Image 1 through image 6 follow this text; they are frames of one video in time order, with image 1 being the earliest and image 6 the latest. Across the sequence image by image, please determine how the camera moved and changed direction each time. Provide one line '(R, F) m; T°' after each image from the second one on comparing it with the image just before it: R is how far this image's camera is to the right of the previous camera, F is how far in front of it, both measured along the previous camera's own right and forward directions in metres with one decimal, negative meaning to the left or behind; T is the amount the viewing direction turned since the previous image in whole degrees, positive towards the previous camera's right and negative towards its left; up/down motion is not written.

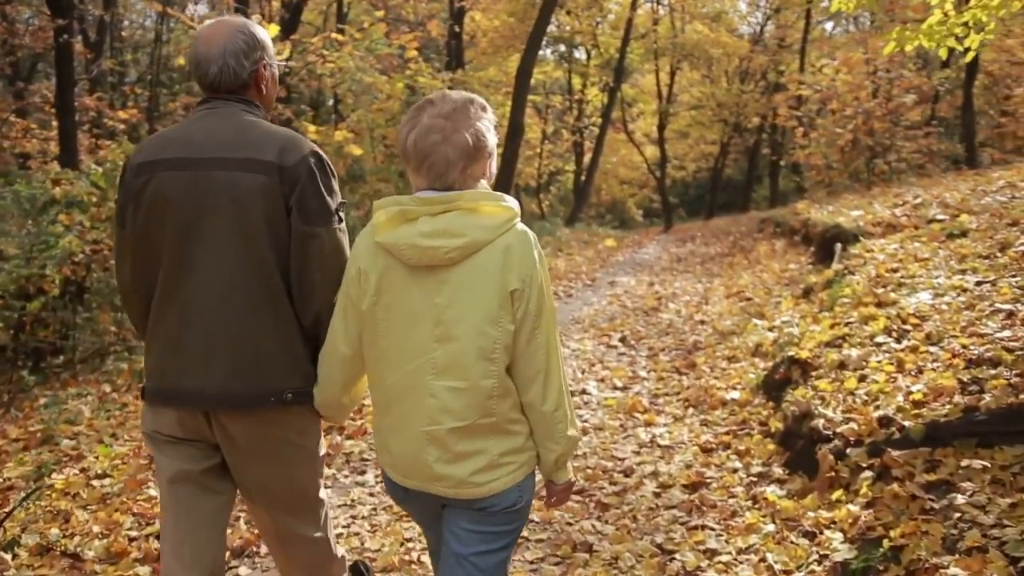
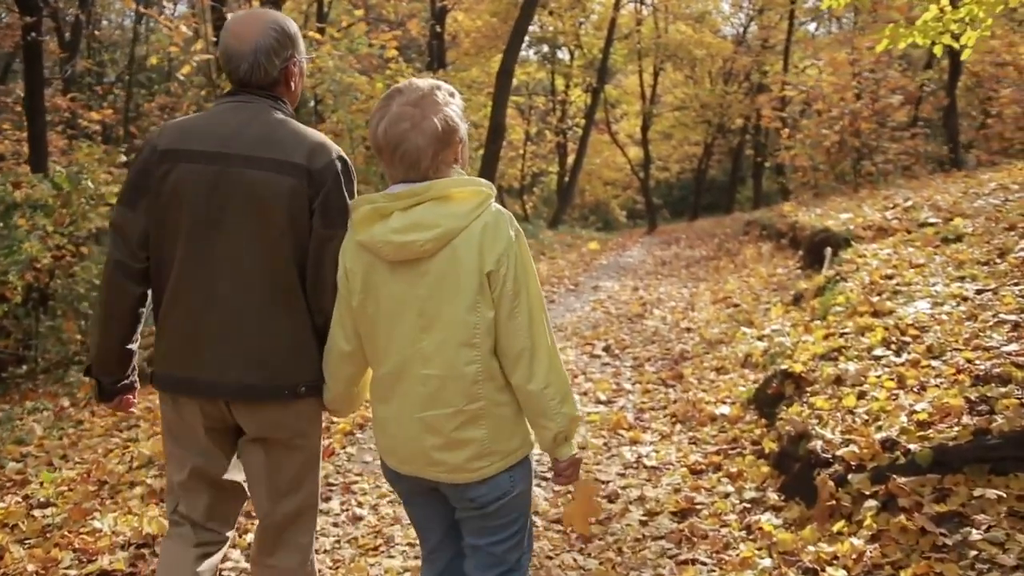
(+0.1, +0.4) m; +1°
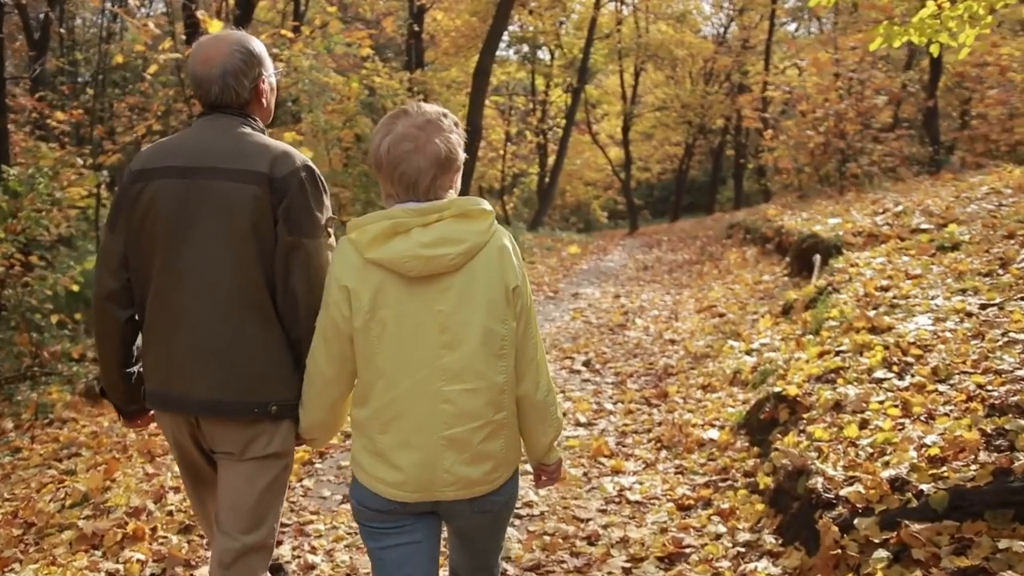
(+0.1, +0.5) m; +1°
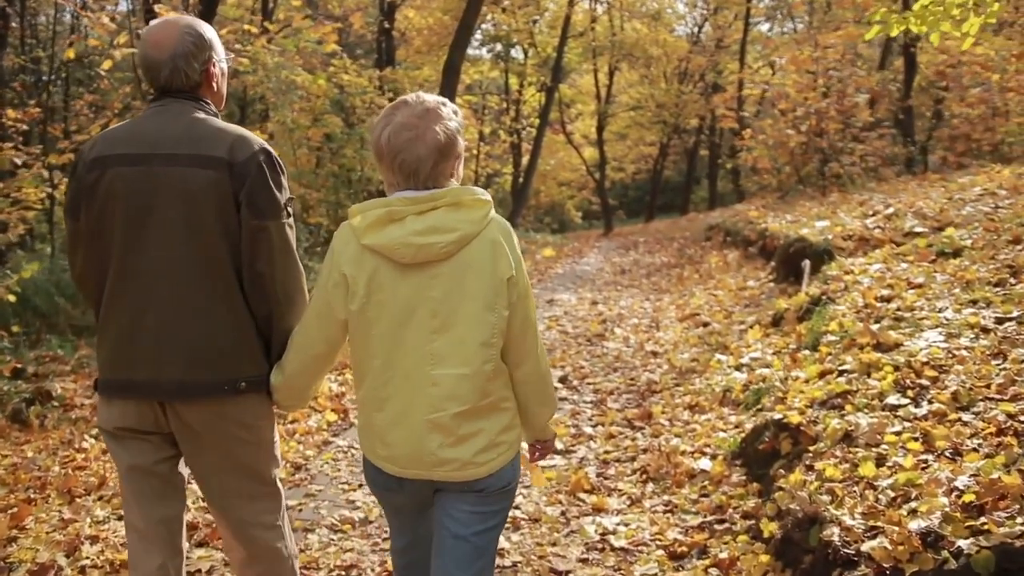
(0.0, +0.7) m; +2°
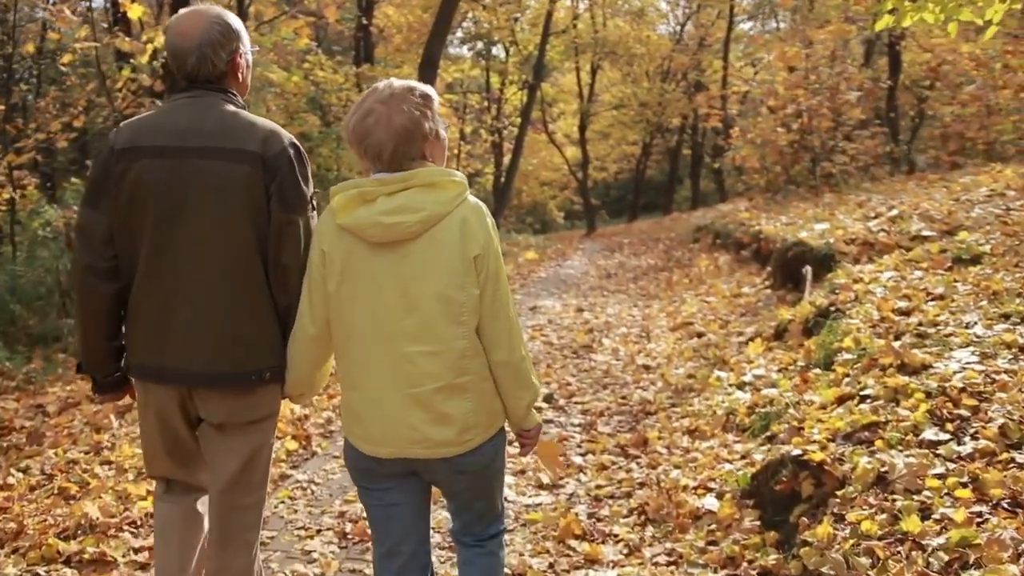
(0.0, +0.7) m; +1°
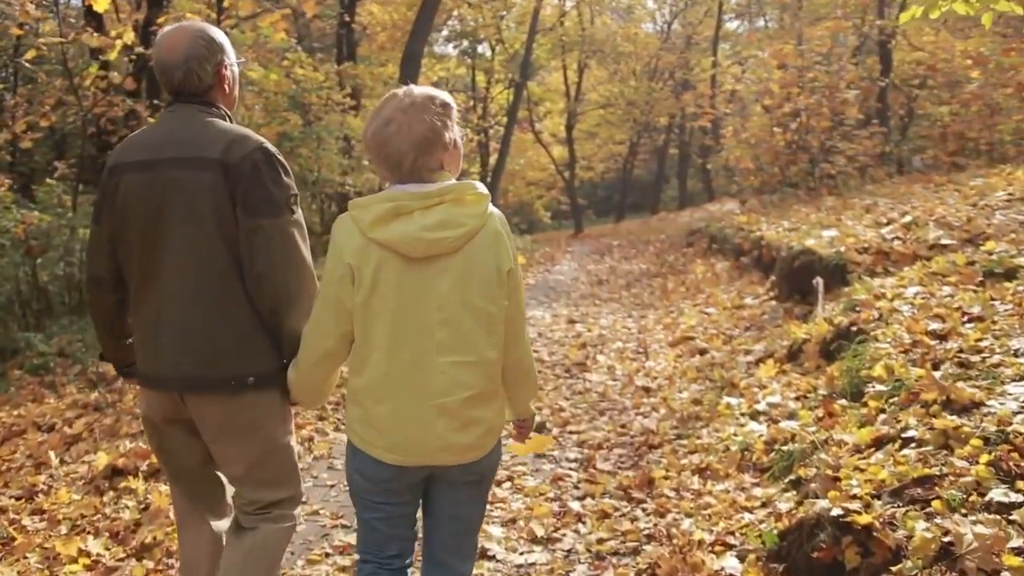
(0.0, +0.7) m; +1°
